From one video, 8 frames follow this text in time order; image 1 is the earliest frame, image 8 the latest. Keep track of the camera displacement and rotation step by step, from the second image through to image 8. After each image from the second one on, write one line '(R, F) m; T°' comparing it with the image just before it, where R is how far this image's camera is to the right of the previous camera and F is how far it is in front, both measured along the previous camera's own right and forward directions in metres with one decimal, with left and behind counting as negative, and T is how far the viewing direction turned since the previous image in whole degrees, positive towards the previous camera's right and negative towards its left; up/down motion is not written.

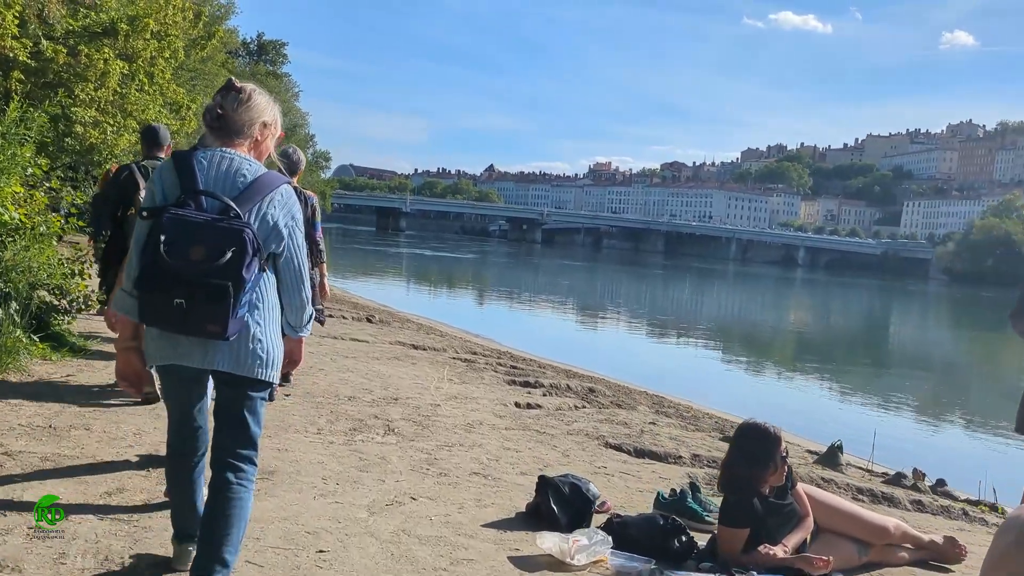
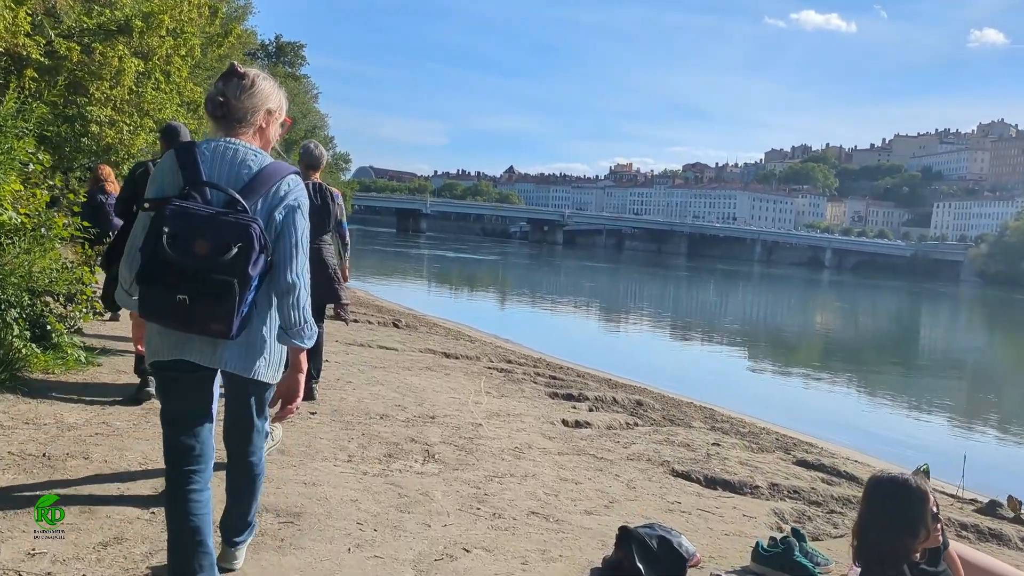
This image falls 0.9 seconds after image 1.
(-0.2, +0.6) m; -1°
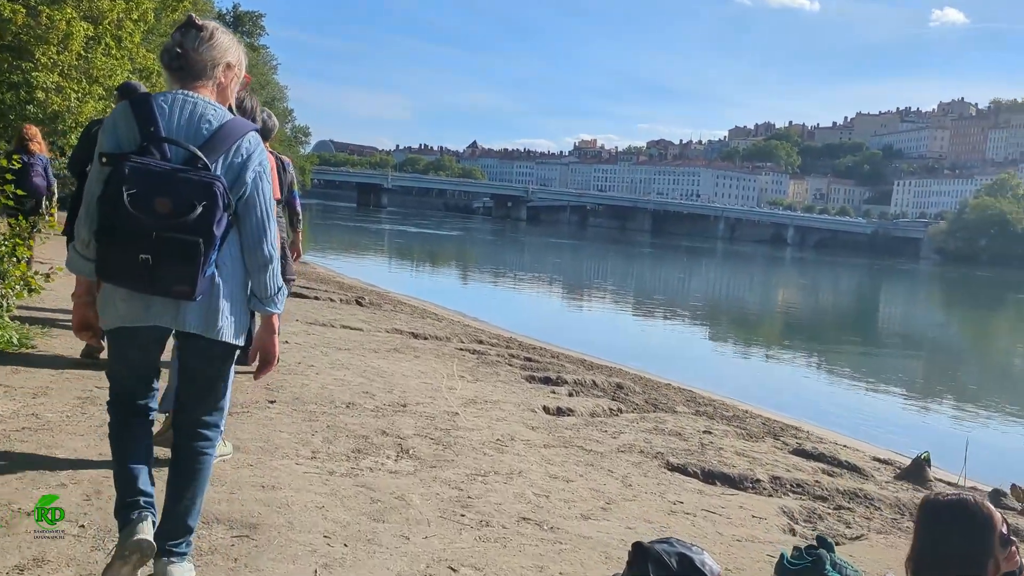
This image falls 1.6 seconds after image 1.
(-0.1, +0.4) m; +2°
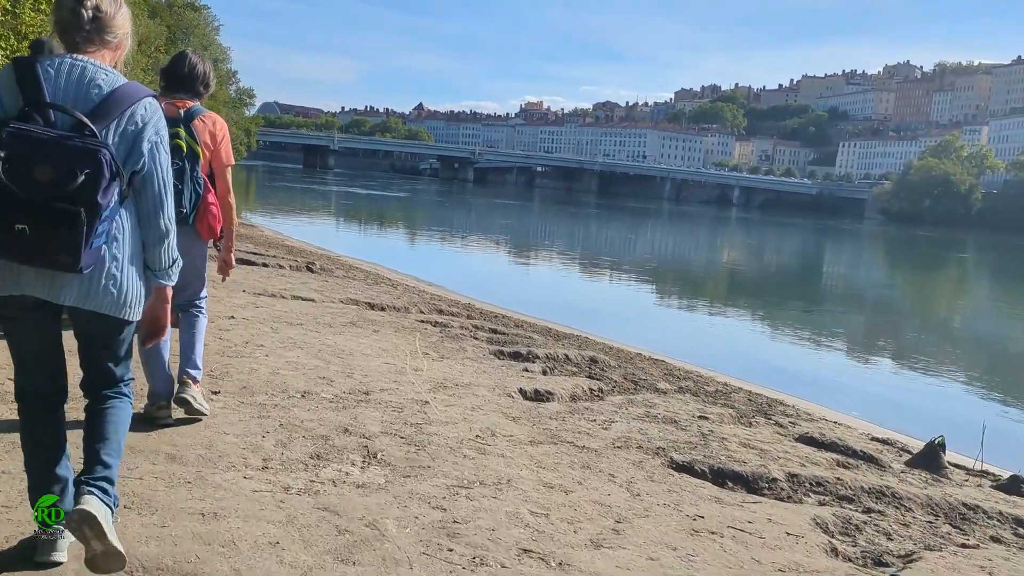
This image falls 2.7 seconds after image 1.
(-0.1, +0.6) m; +3°
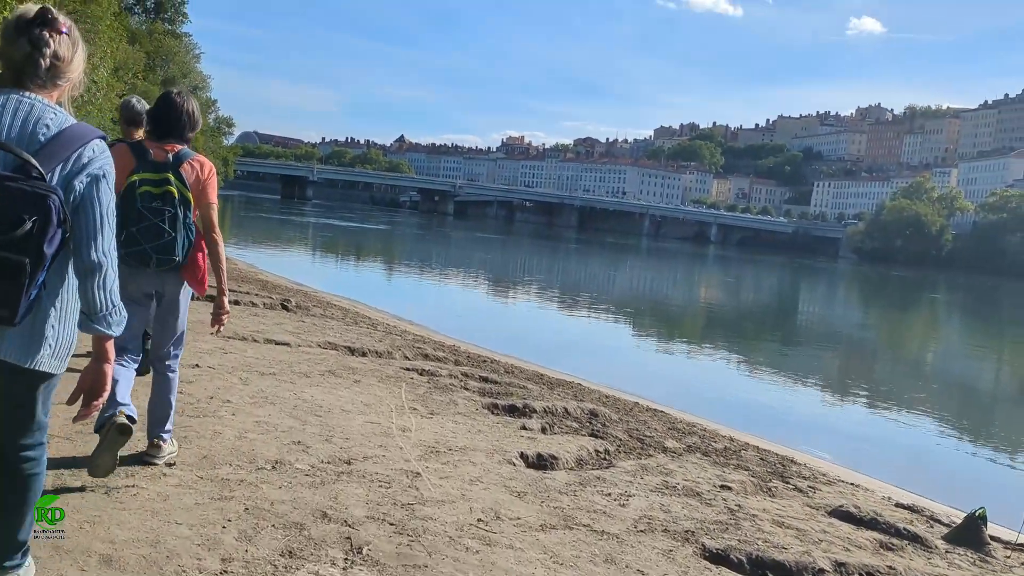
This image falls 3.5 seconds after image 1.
(-0.1, +0.6) m; +1°
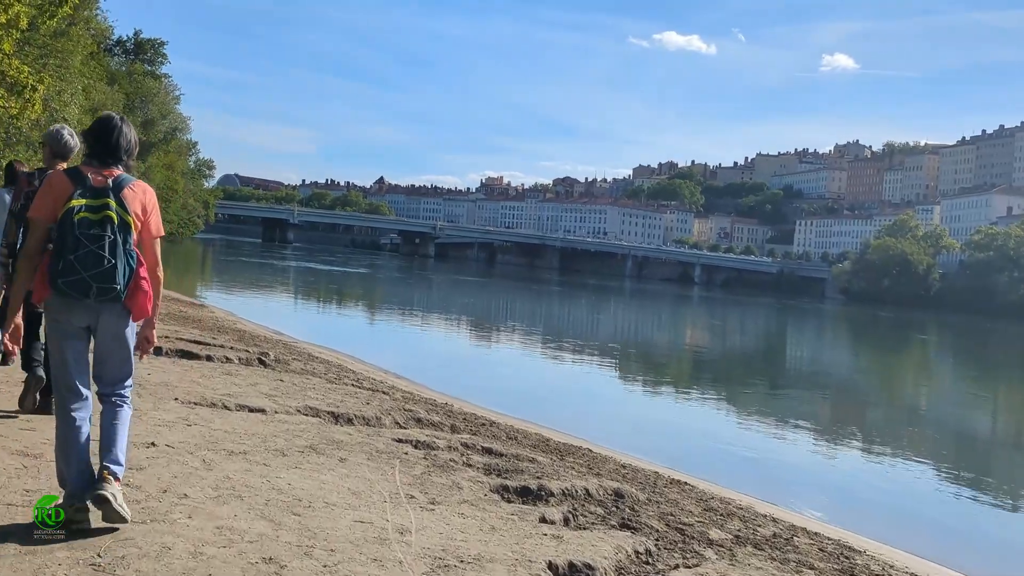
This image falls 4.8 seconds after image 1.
(-0.2, +0.9) m; +1°
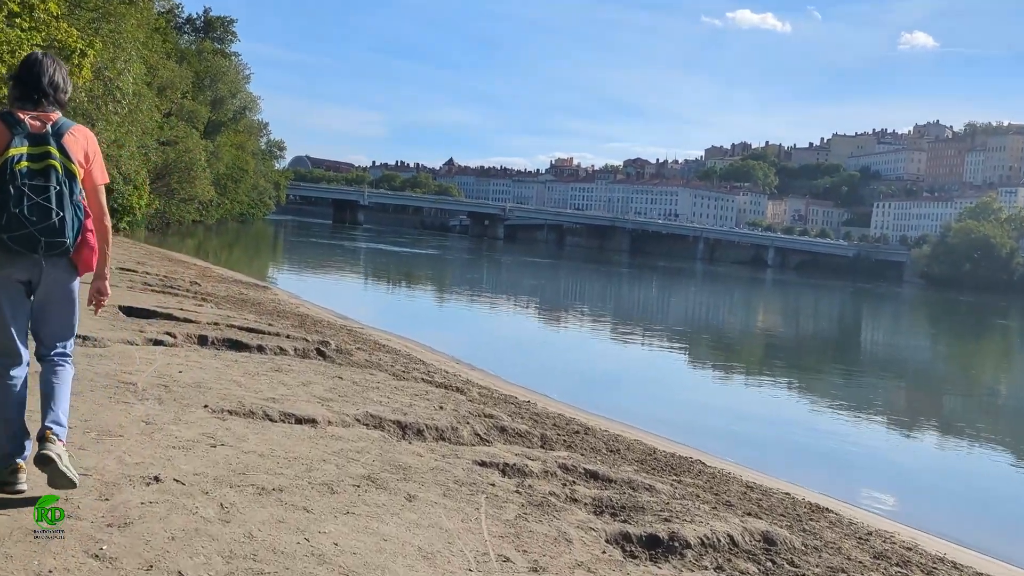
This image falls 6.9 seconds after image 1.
(-0.2, +1.4) m; -4°
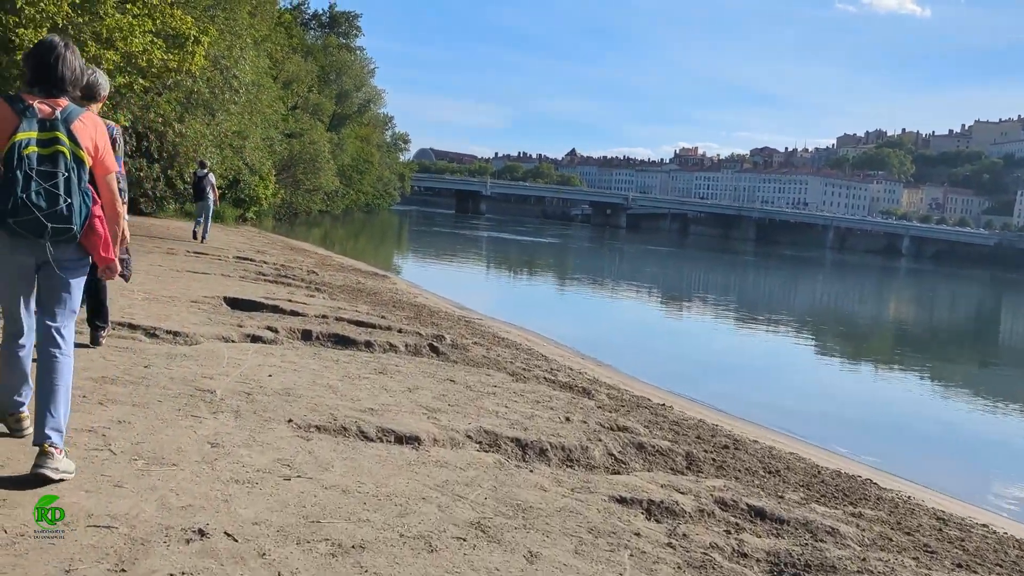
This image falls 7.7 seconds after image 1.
(-0.1, +1.0) m; -7°
